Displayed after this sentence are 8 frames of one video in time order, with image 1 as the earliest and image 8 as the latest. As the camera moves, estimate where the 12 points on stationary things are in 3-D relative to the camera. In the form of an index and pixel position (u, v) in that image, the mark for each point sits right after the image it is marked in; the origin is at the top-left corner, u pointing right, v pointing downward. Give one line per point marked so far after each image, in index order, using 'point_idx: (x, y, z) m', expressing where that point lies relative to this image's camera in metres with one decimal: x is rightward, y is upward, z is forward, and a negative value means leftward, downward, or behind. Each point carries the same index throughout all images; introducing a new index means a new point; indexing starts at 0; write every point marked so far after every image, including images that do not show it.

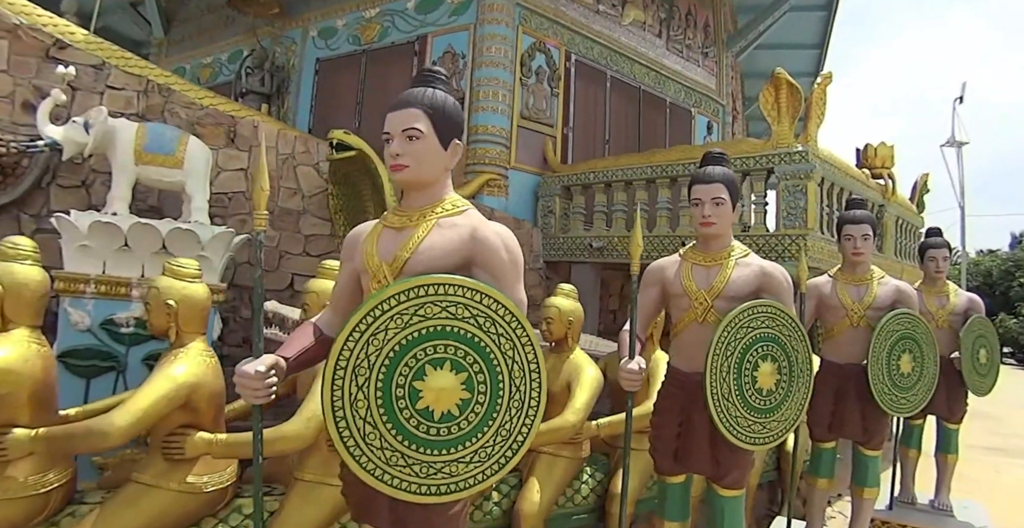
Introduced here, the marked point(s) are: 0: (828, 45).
0: (+4.1, +2.9, +8.2) m
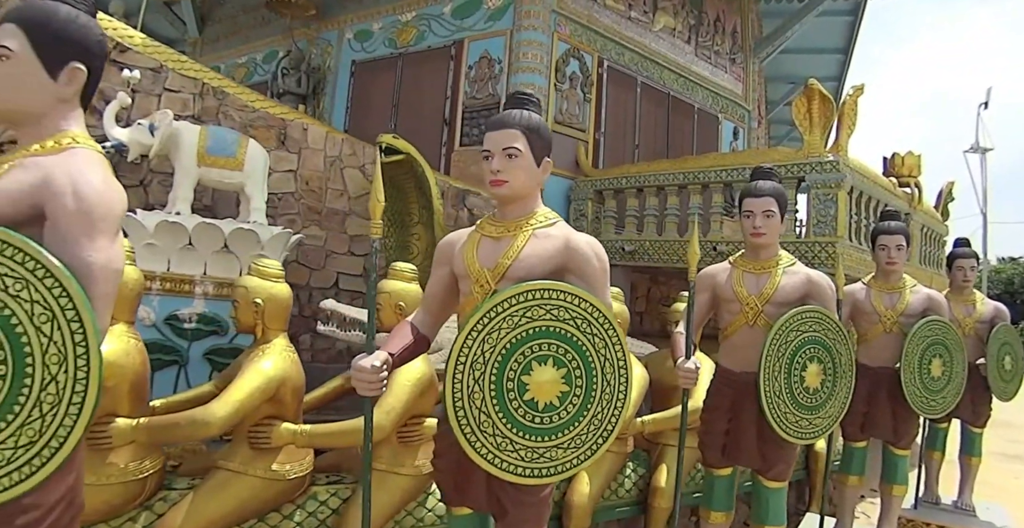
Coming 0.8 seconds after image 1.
0: (+4.5, +2.9, +8.3) m
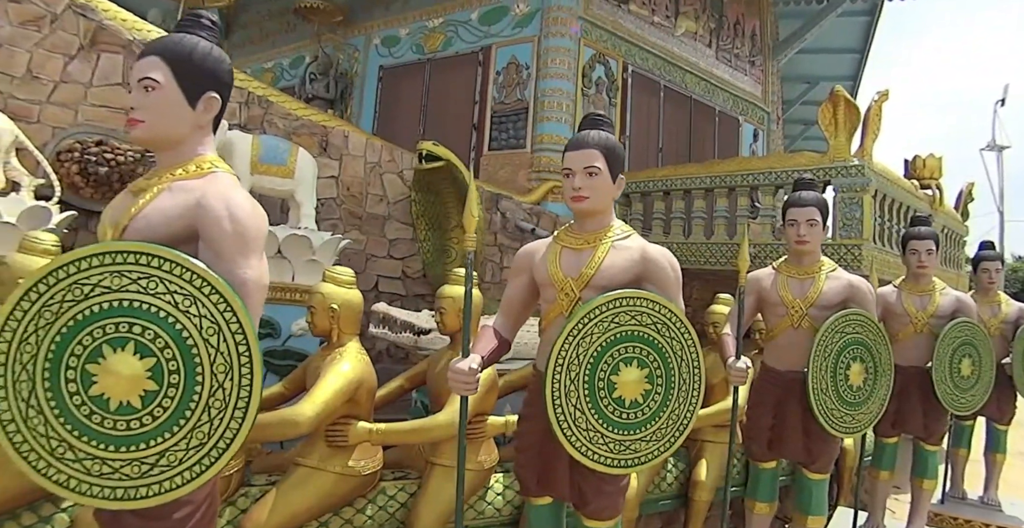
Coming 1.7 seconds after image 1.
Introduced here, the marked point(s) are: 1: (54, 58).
0: (+4.7, +2.9, +8.4) m
1: (-3.1, +1.4, +4.3) m
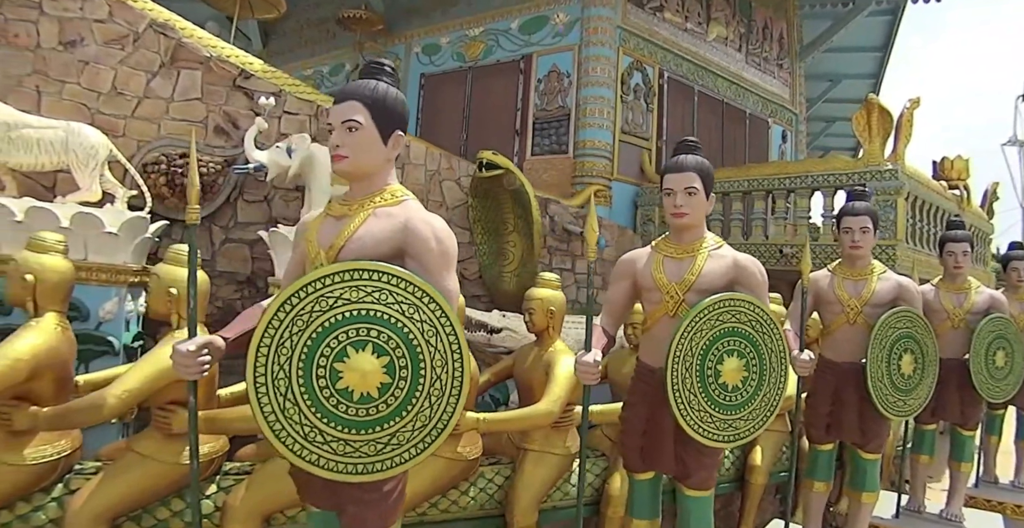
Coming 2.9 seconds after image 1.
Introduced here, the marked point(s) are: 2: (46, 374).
0: (+5.1, +2.9, +8.7) m
1: (-2.7, +1.4, +4.6) m
2: (-1.8, -0.4, +2.4) m
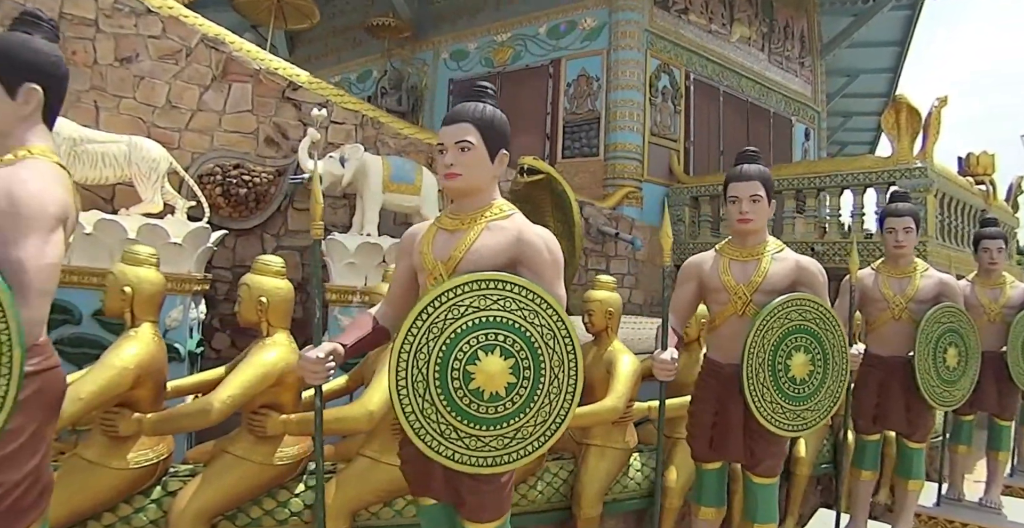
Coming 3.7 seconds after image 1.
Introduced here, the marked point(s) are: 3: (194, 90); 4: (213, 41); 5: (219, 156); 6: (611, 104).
0: (+5.4, +3.0, +8.8) m
1: (-2.4, +1.3, +4.7) m
2: (-1.5, -0.5, +2.6) m
3: (-2.3, +1.3, +4.7) m
4: (-2.2, +1.7, +4.8) m
5: (-2.2, +0.8, +4.7) m
6: (+1.0, +1.6, +6.3) m
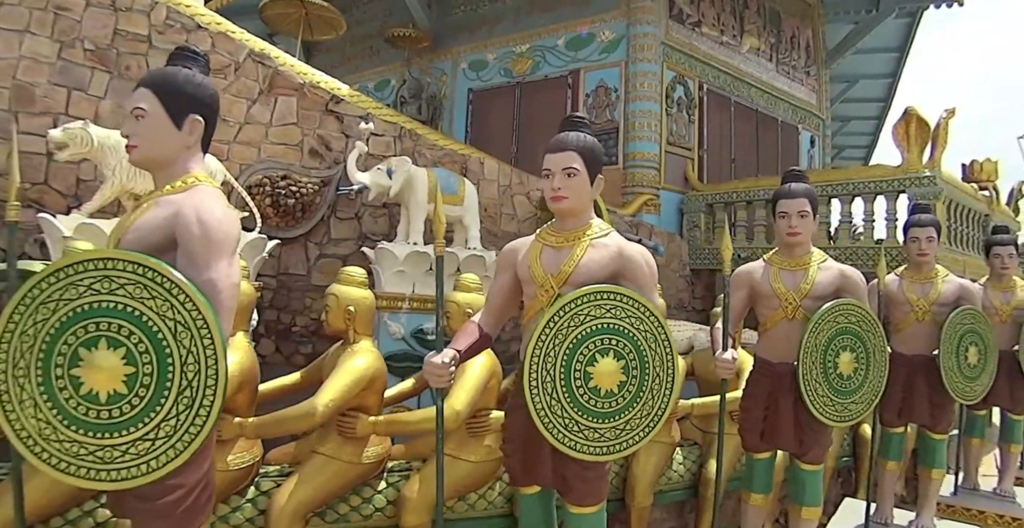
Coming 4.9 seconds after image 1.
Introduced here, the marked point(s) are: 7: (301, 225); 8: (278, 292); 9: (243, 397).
0: (+5.6, +3.0, +9.1) m
1: (-2.1, +1.2, +4.9) m
2: (-1.1, -0.5, +2.8) m
3: (-2.1, +1.2, +4.9) m
4: (-2.0, +1.6, +5.0) m
5: (-1.9, +0.7, +4.9) m
6: (+1.2, +1.5, +6.6) m
7: (-1.6, +0.3, +4.9) m
8: (-1.8, -0.2, +5.0) m
9: (-1.2, -0.6, +2.8) m
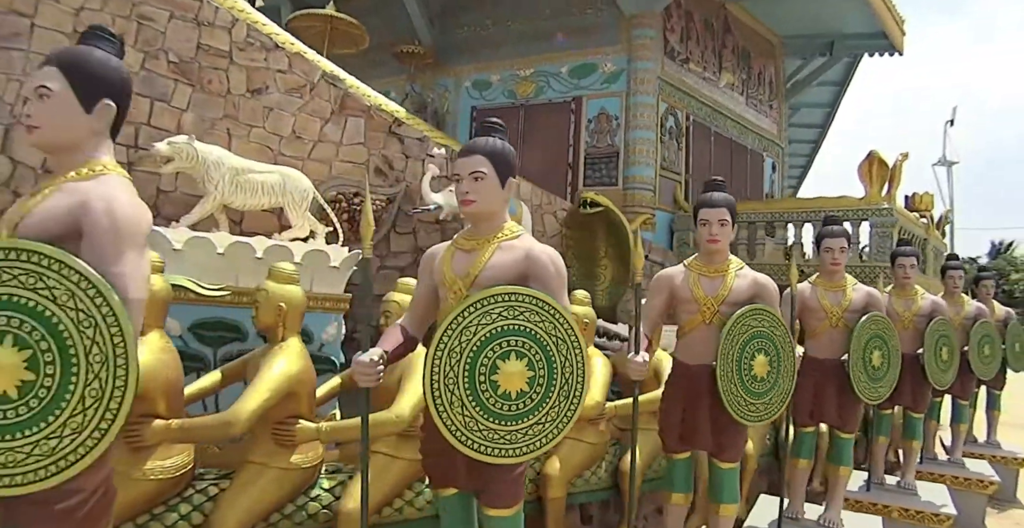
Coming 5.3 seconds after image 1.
0: (+5.4, +2.8, +10.6) m
1: (-1.6, +1.2, +5.2) m
2: (-0.4, -0.6, +3.3) m
3: (-1.6, +1.2, +5.2) m
4: (-1.5, +1.5, +5.3) m
5: (-1.4, +0.7, +5.3) m
6: (+1.4, +1.4, +7.4) m
7: (-1.2, +0.2, +5.3) m
8: (-1.4, -0.3, +5.4) m
9: (-0.4, -0.7, +3.3) m
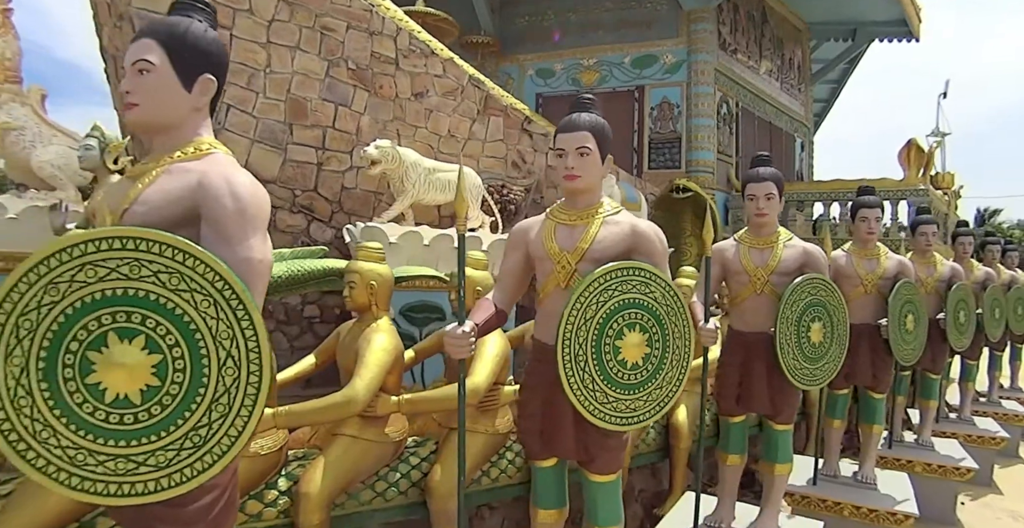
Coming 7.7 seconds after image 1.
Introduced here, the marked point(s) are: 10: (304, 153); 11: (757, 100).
0: (+6.0, +3.4, +11.7) m
1: (-0.4, +1.3, +5.8) m
2: (+1.0, -0.6, +4.1) m
3: (-0.4, +1.3, +5.9) m
4: (-0.3, +1.7, +5.9) m
5: (-0.2, +0.8, +5.9) m
6: (+2.3, +1.8, +8.2) m
7: (0.0, +0.4, +6.0) m
8: (-0.2, -0.1, +6.1) m
9: (+1.0, -0.6, +4.1) m
10: (-1.7, +0.9, +5.2) m
11: (+3.5, +2.4, +9.3) m
